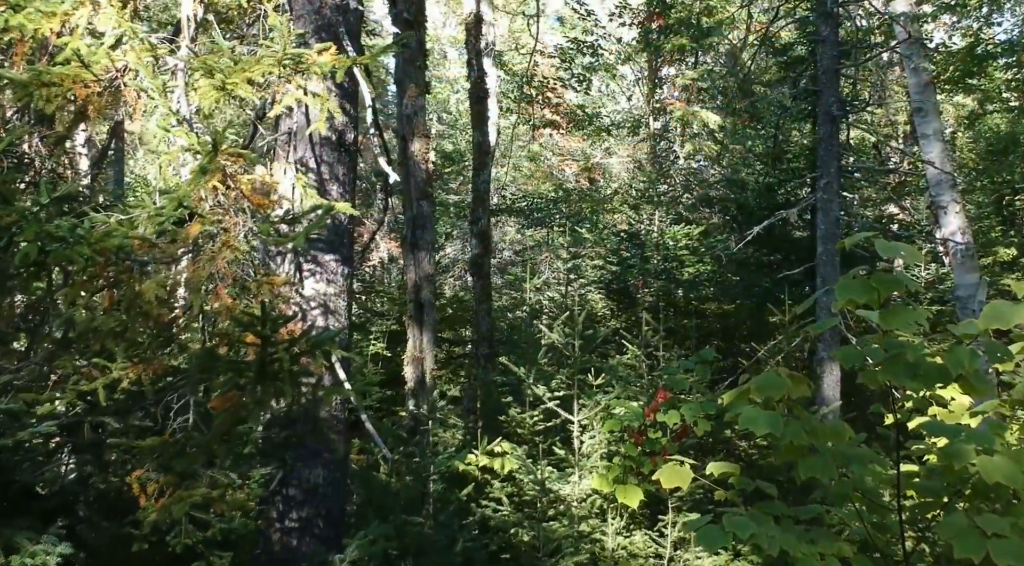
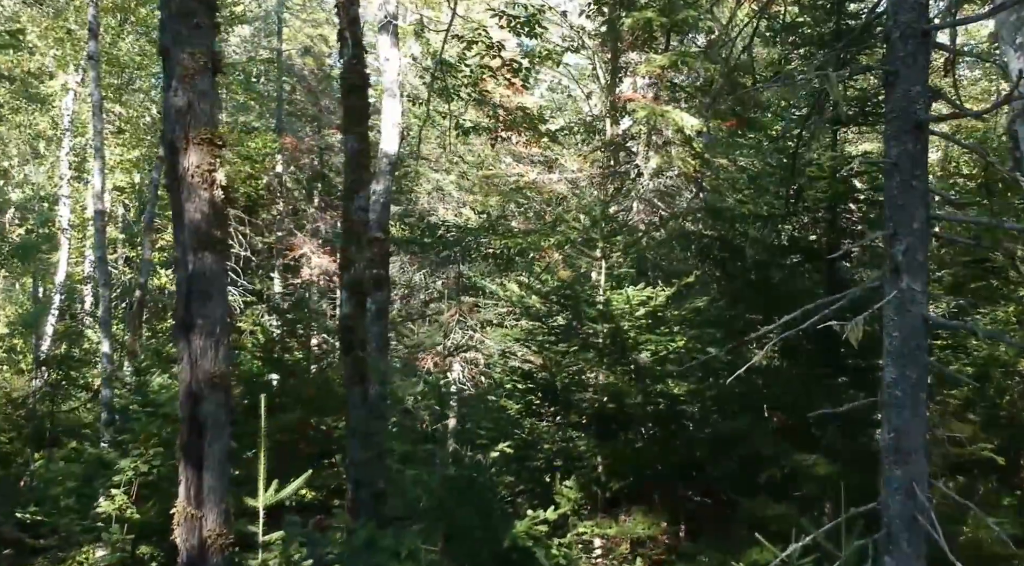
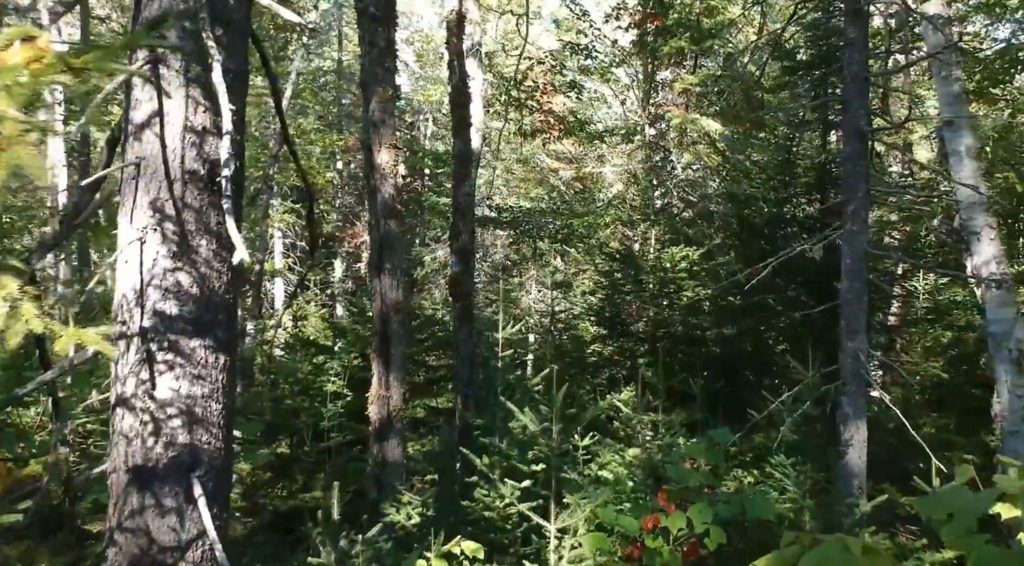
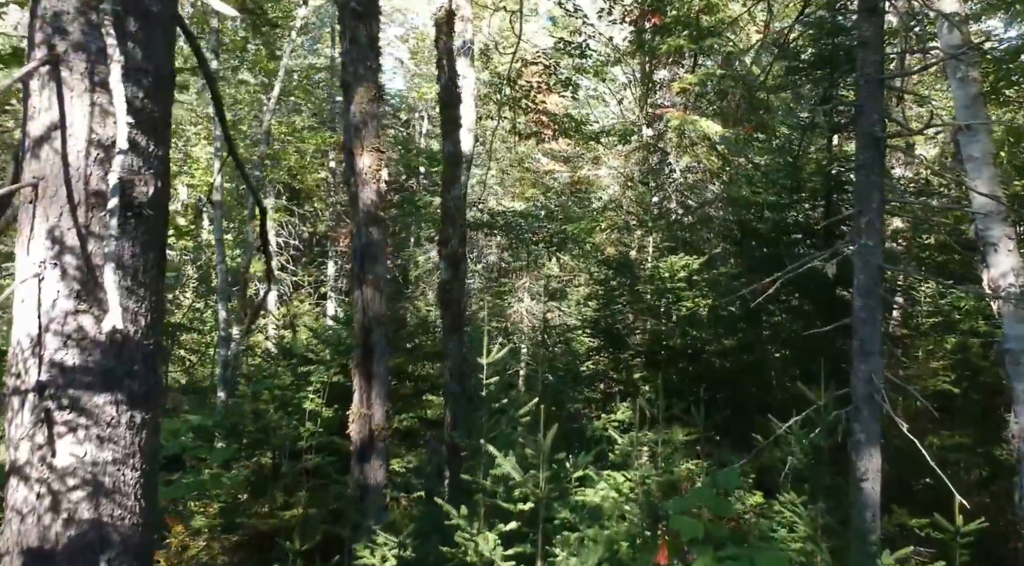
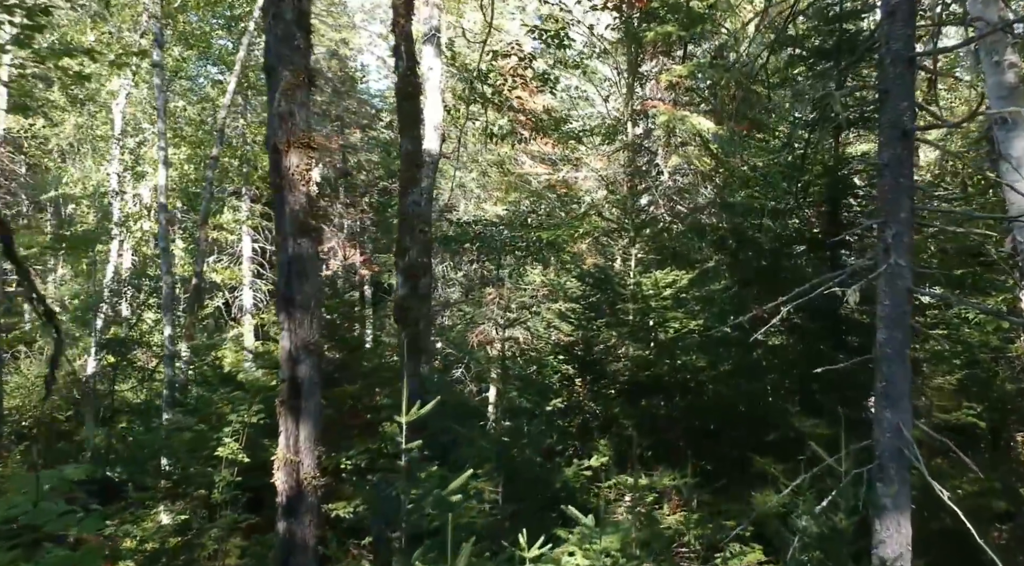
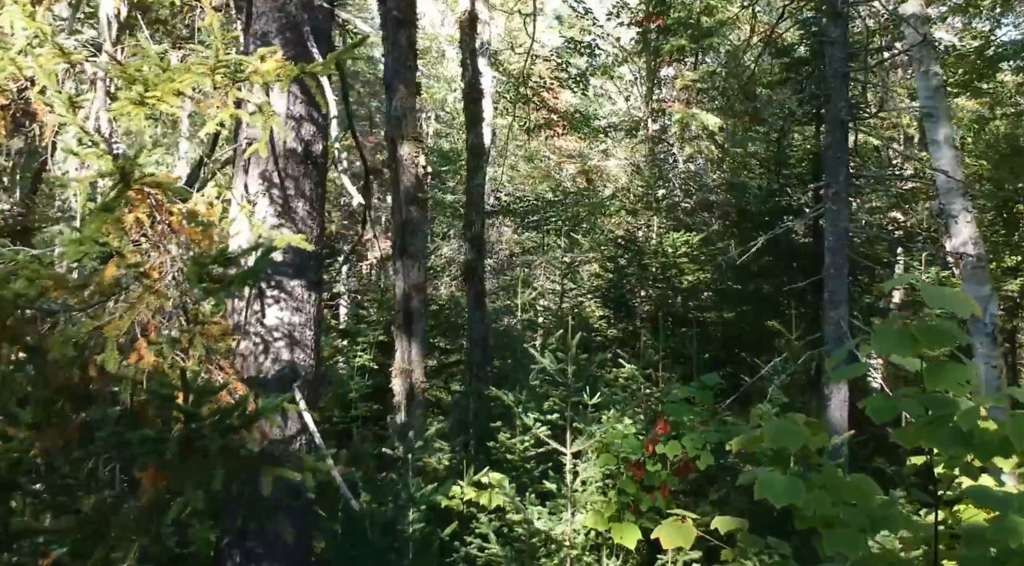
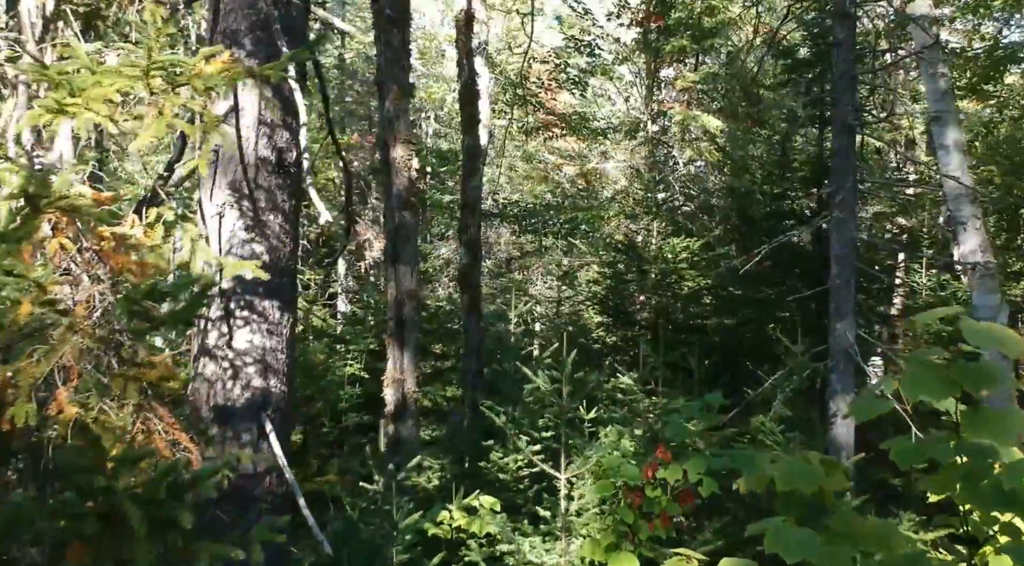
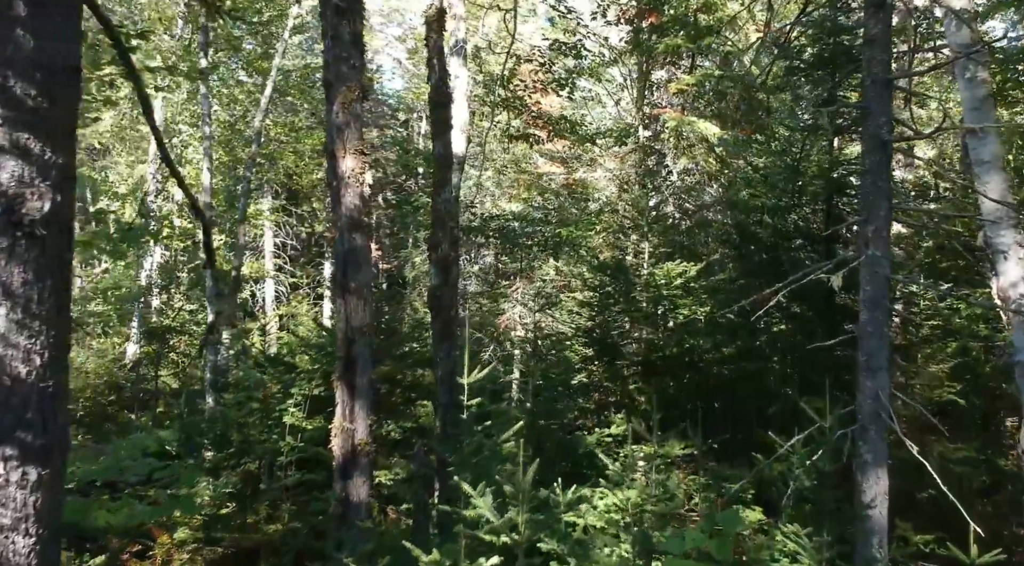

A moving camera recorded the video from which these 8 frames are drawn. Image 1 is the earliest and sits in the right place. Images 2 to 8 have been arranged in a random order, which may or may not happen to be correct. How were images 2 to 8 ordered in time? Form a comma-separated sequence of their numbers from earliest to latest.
6, 7, 3, 4, 8, 5, 2
